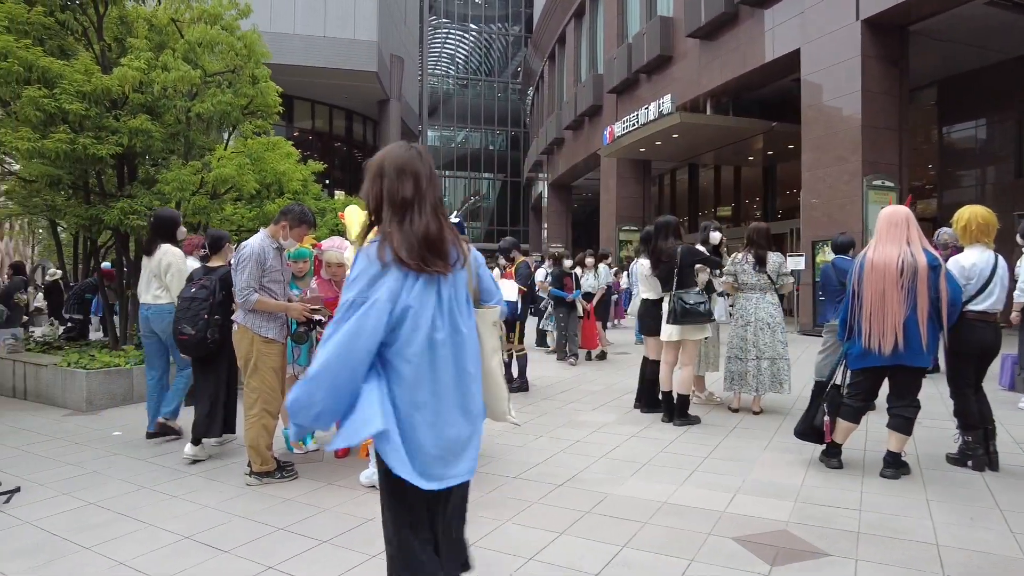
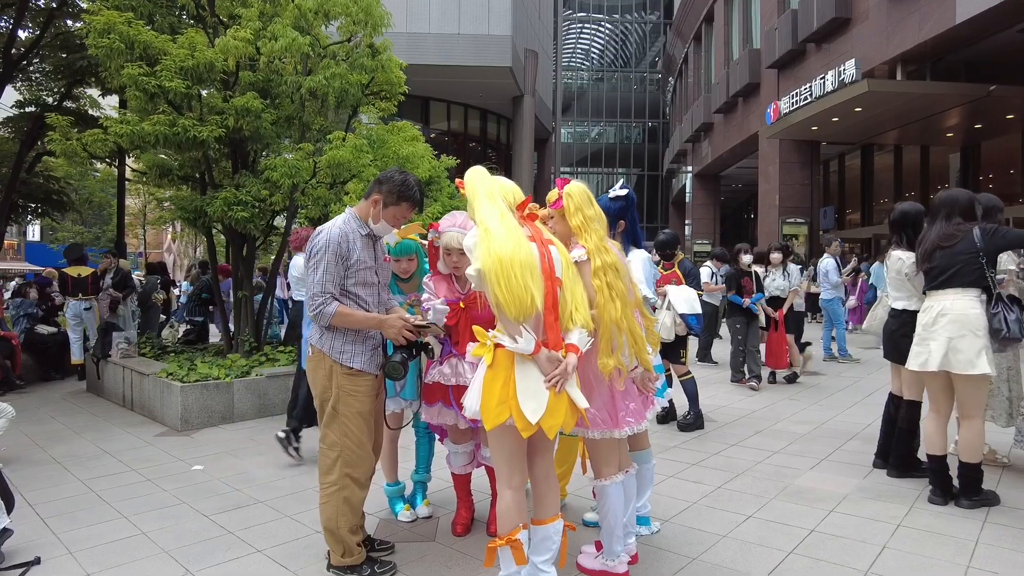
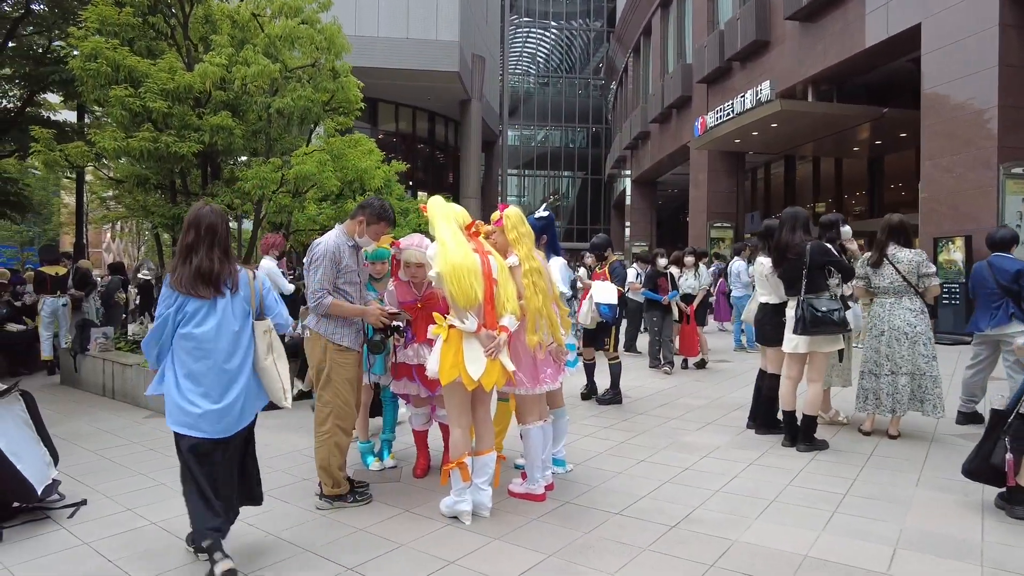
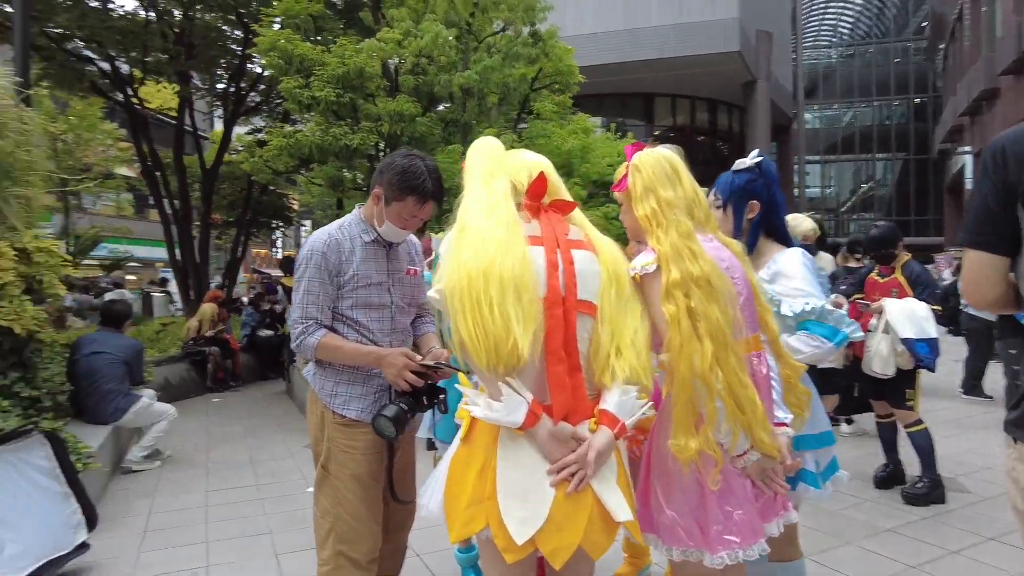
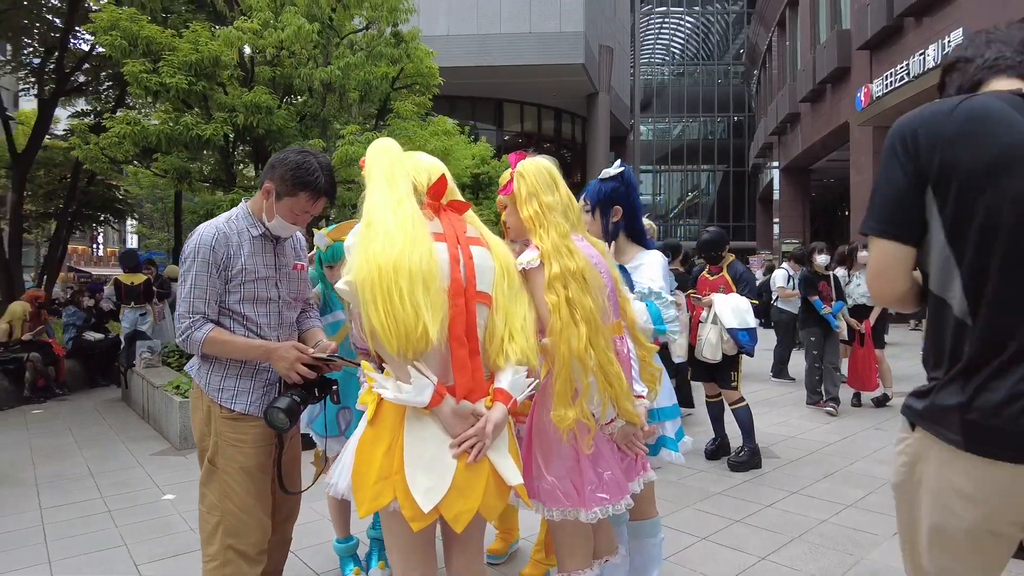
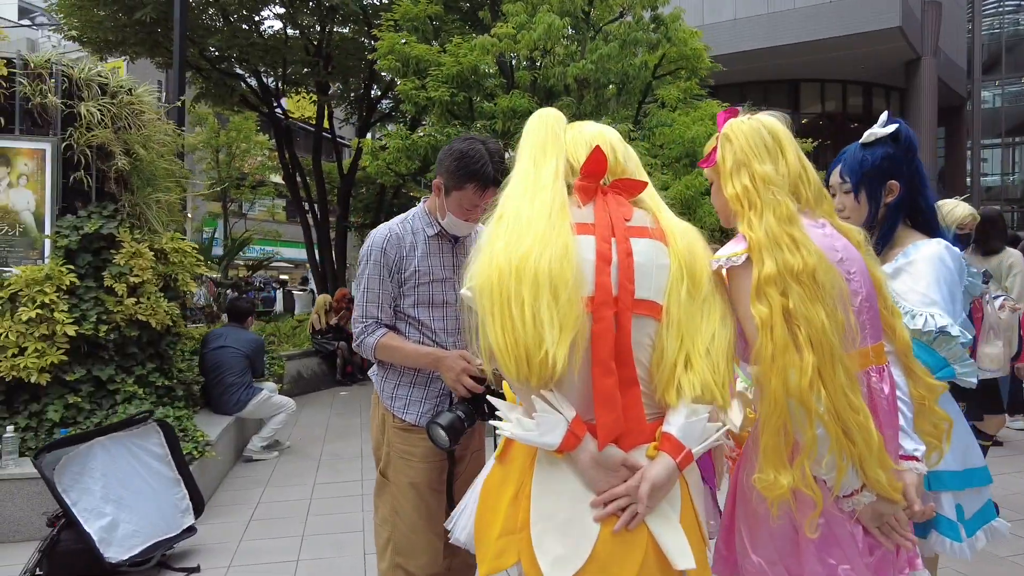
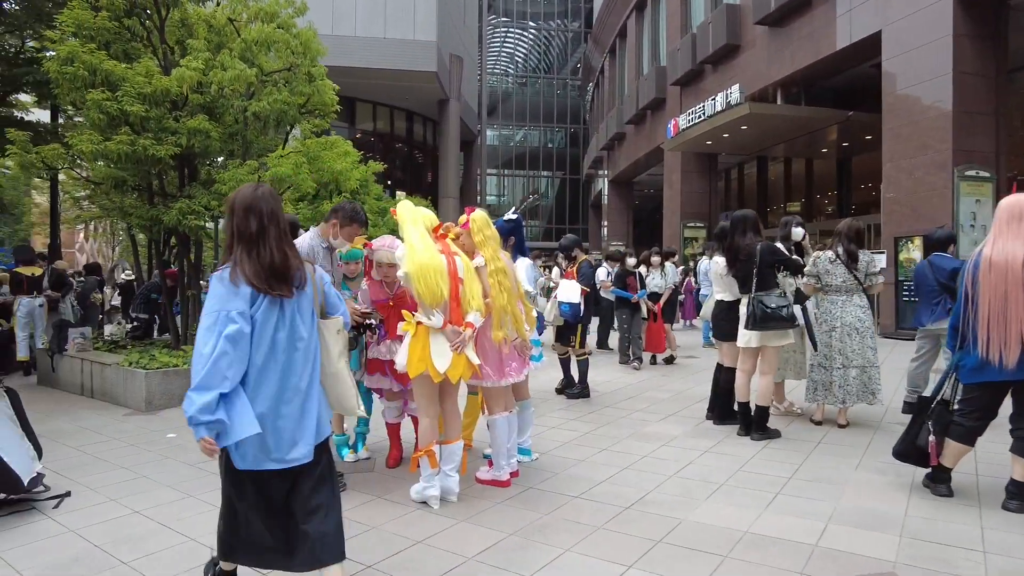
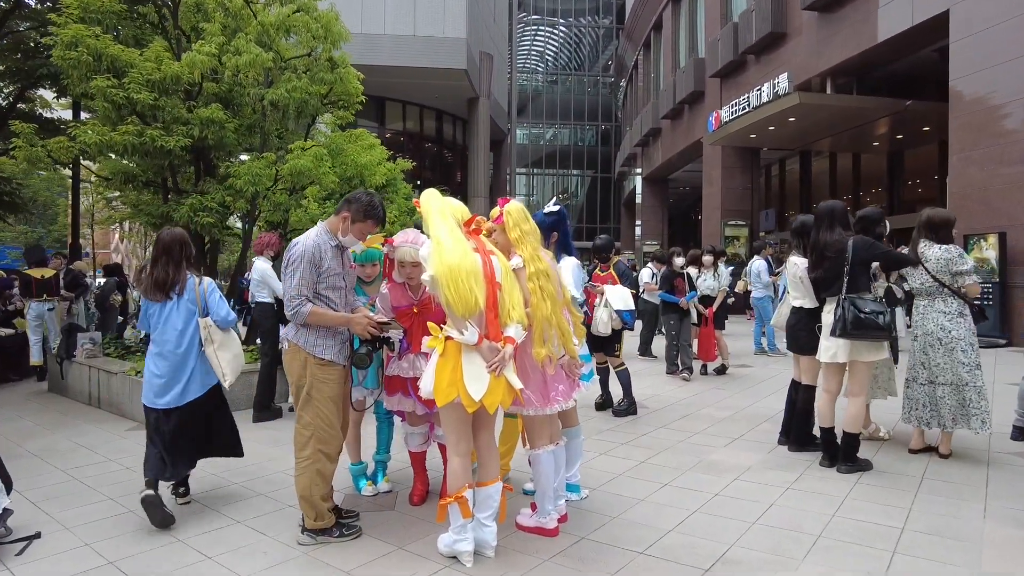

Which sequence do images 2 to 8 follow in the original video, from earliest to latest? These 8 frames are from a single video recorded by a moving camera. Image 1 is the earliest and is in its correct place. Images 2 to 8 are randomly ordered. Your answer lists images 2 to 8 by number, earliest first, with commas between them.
7, 3, 8, 2, 5, 4, 6
